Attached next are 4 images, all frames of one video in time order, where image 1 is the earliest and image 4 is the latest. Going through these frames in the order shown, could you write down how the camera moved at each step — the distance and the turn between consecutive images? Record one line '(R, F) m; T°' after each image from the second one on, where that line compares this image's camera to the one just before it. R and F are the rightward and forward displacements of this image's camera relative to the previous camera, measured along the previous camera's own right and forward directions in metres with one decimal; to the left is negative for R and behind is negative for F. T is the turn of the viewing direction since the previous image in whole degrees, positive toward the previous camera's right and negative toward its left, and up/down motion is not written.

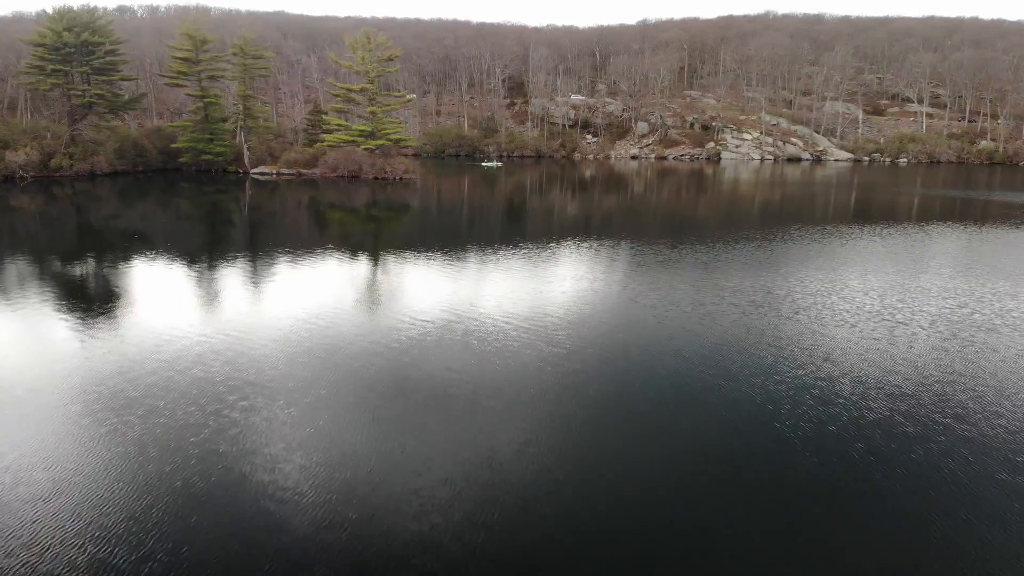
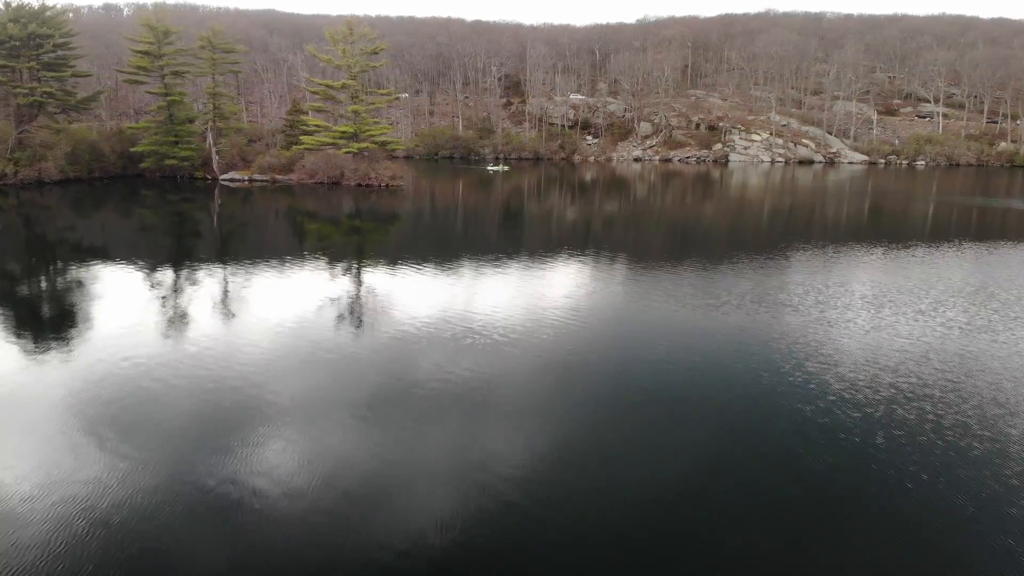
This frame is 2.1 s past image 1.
(-0.1, +1.5) m; 0°
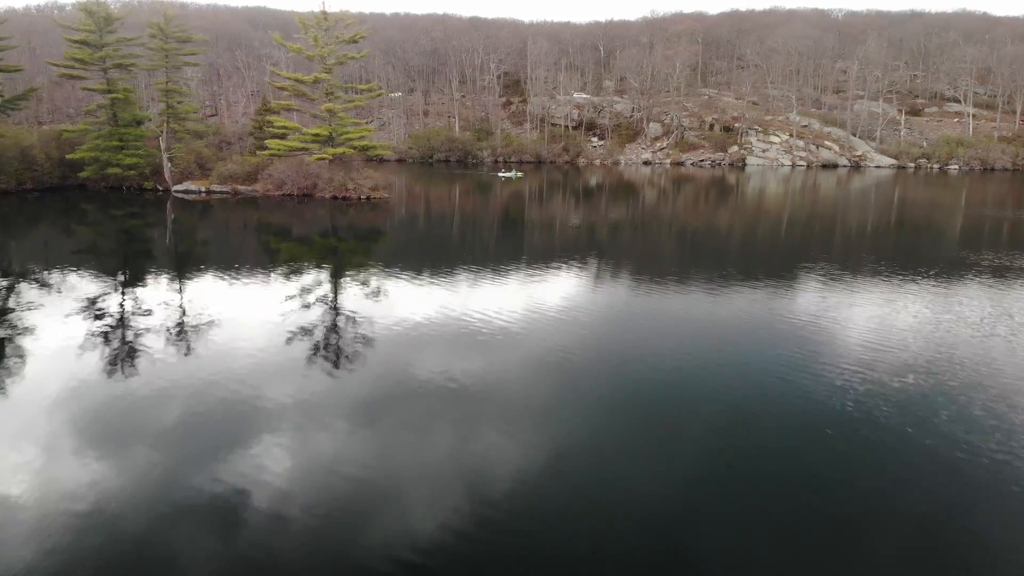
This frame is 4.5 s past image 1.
(-0.1, +2.0) m; 0°
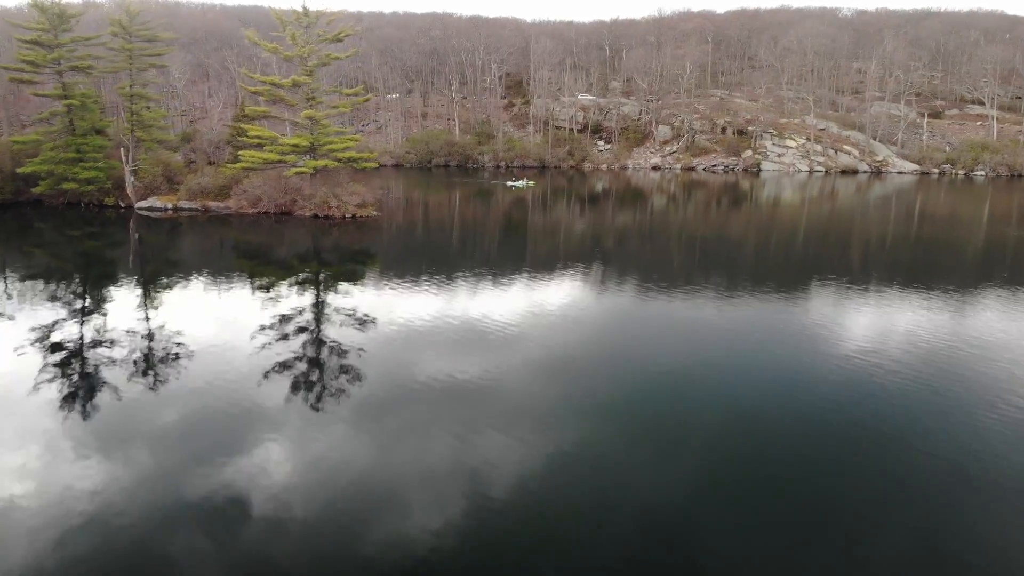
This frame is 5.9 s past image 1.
(0.0, +1.3) m; 0°
